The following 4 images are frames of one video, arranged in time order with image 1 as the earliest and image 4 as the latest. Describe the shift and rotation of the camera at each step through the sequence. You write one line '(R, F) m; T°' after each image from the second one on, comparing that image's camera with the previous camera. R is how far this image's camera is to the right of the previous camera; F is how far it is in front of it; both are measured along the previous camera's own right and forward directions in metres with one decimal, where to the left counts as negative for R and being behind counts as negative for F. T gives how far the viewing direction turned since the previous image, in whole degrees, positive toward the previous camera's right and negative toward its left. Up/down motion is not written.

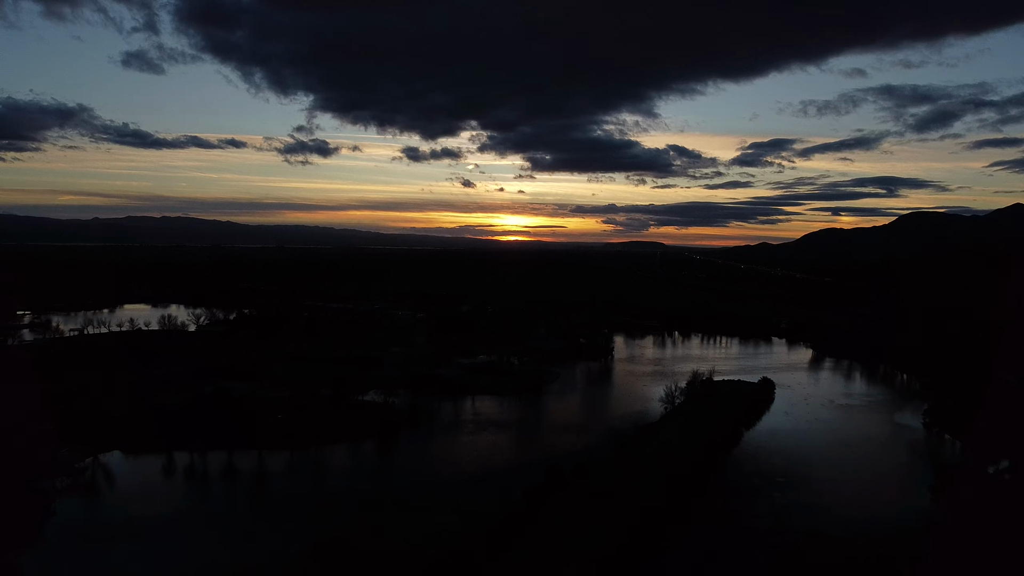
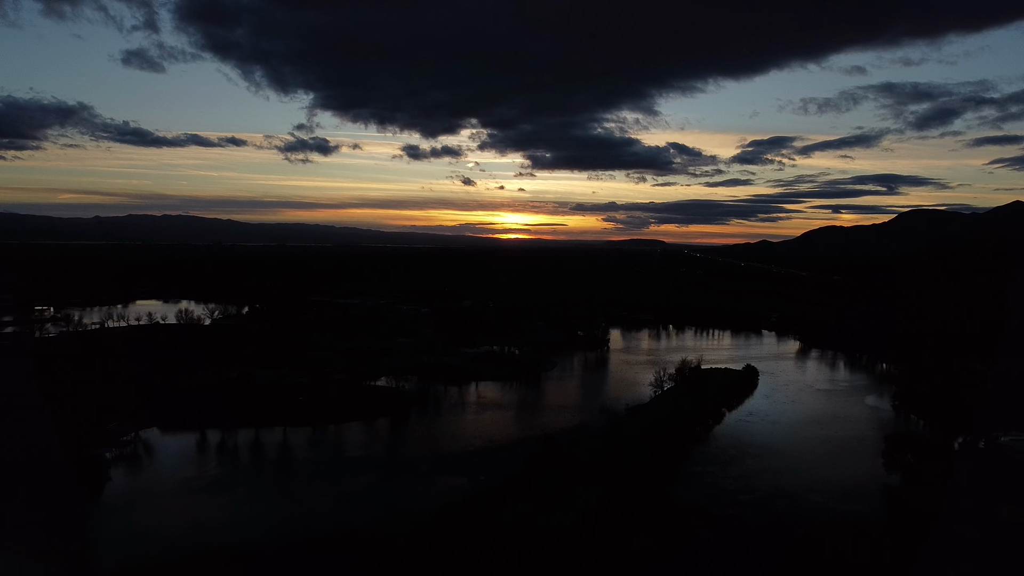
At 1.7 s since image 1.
(0.0, -1.1) m; 0°
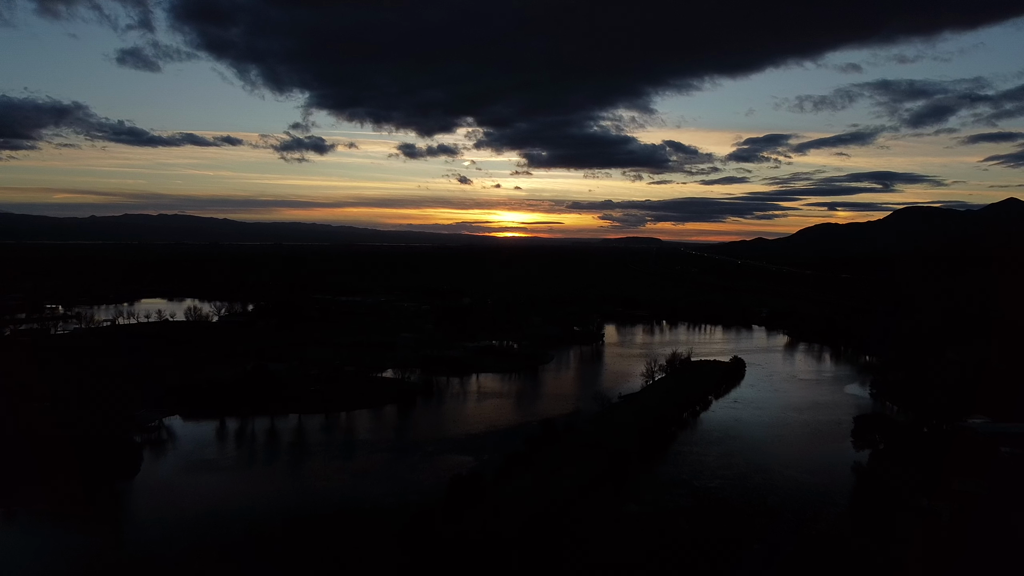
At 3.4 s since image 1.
(-0.1, -0.8) m; 0°
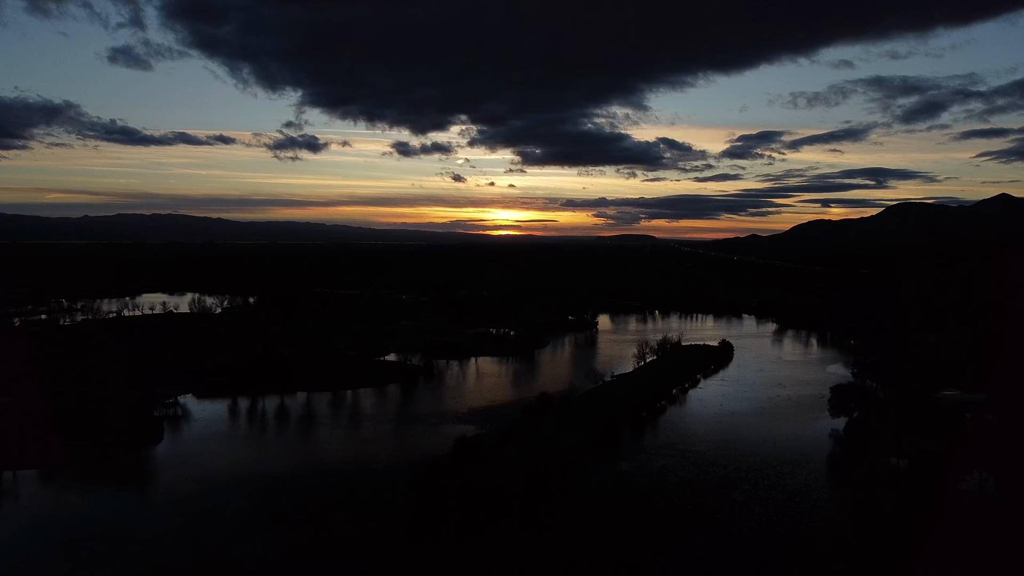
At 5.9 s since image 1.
(-0.1, -0.7) m; 0°
